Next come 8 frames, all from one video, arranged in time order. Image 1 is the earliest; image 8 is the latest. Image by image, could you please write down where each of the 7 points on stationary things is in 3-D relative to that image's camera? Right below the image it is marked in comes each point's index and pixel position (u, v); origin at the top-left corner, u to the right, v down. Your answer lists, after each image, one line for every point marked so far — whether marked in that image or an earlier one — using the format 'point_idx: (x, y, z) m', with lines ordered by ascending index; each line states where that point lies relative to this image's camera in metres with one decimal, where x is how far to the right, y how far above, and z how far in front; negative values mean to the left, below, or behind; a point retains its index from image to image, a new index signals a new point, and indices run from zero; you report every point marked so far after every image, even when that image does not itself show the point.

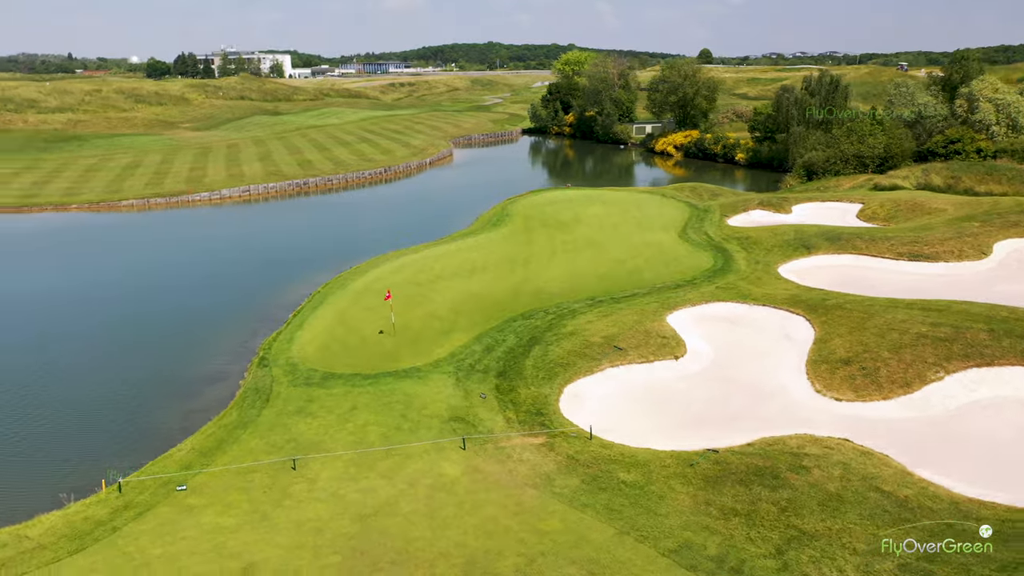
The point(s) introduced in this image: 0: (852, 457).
0: (+7.1, -3.5, +17.5) m
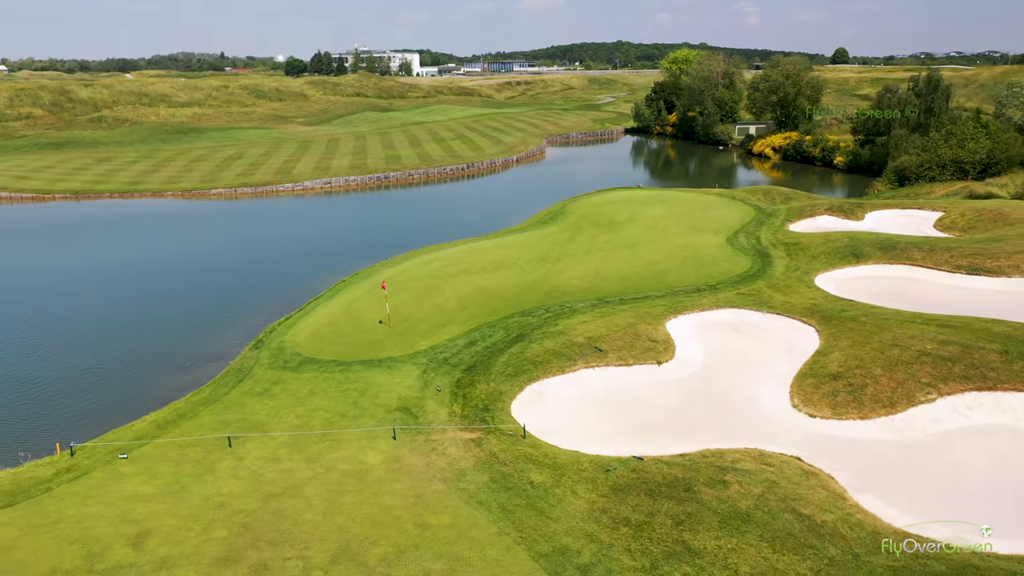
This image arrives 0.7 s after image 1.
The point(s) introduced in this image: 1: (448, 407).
0: (+5.4, -3.7, +16.4) m
1: (-1.6, -2.8, +19.7) m
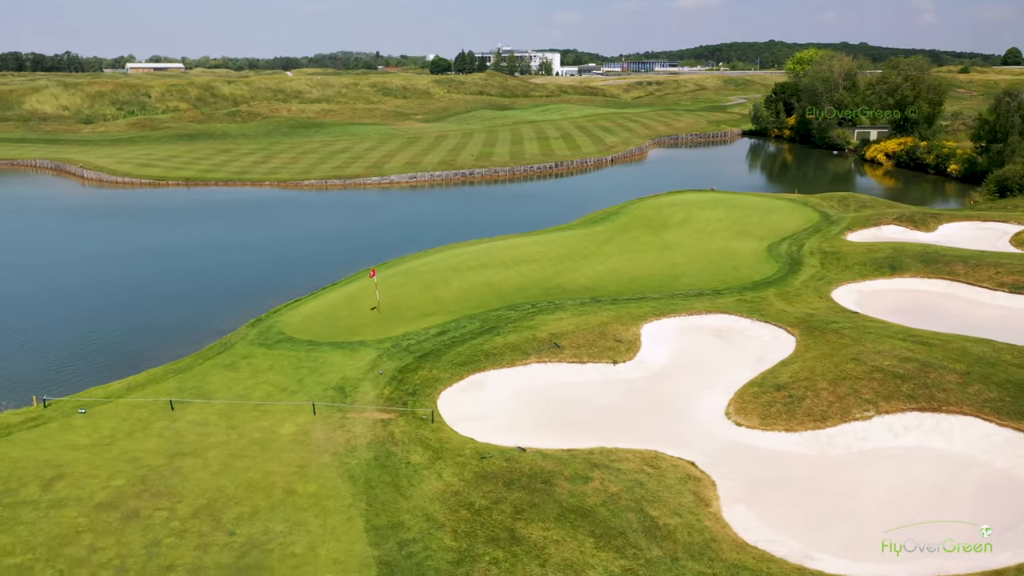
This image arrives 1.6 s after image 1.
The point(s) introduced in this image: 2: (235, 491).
0: (+2.9, -3.7, +16.4) m
1: (-3.4, -2.5, +20.7) m
2: (-5.3, -3.9, +16.0) m
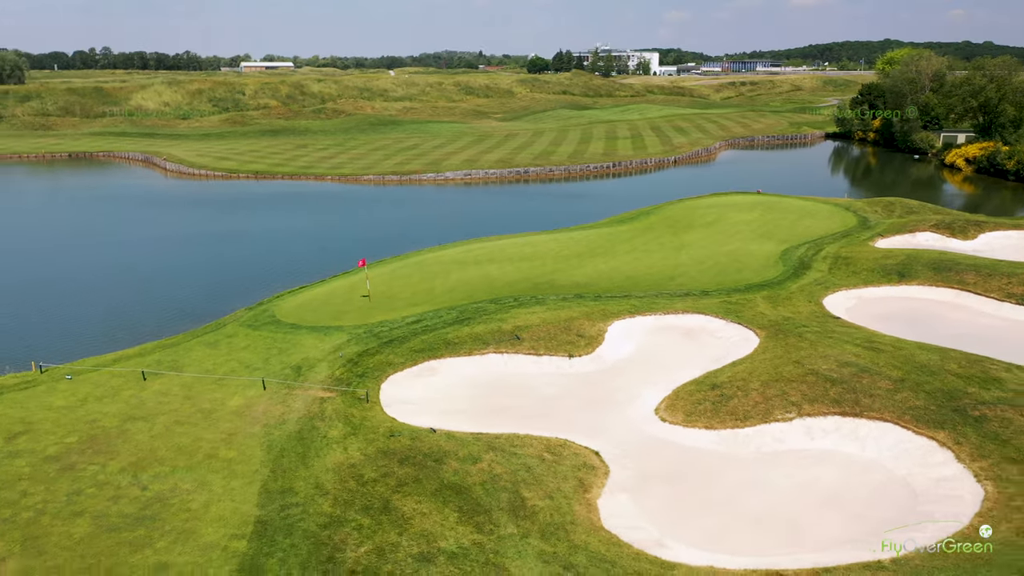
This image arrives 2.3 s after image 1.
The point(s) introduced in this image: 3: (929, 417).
0: (+0.8, -3.6, +17.0) m
1: (-4.8, -2.2, +22.1) m
2: (-7.4, -3.5, +17.6) m
3: (+9.0, -2.8, +17.9) m
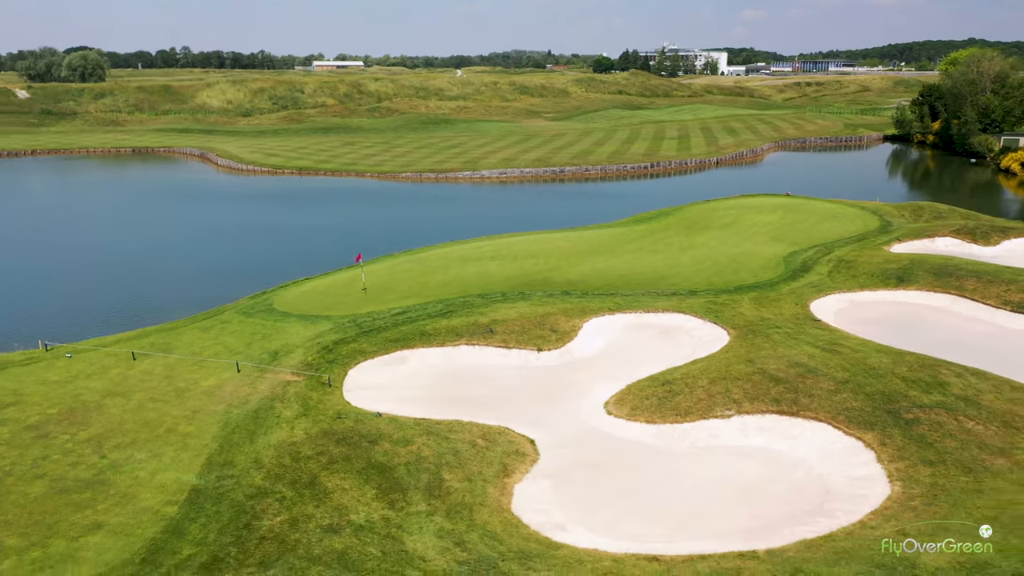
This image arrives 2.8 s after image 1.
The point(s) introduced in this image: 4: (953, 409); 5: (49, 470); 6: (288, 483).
0: (-0.7, -3.4, +17.8) m
1: (-5.8, -1.9, +23.3) m
2: (-8.8, -3.2, +19.1) m
3: (+7.6, -2.8, +18.0) m
4: (+9.5, -2.6, +17.9) m
5: (-9.5, -3.7, +17.1) m
6: (-4.4, -3.8, +16.2) m
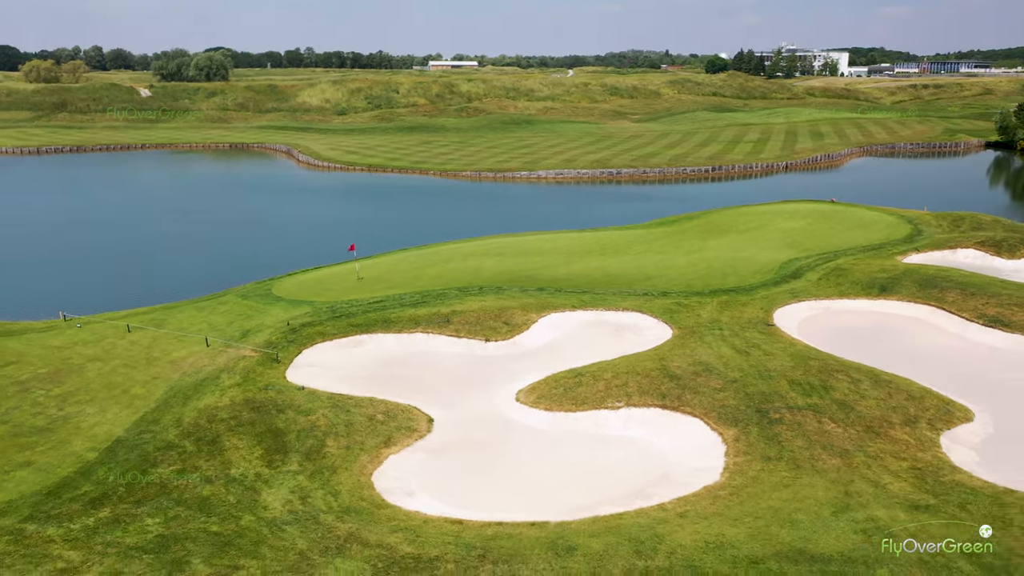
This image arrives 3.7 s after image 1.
0: (-3.2, -3.2, +19.7) m
1: (-7.6, -1.5, +25.9) m
2: (-11.1, -2.6, +22.1) m
3: (+5.0, -2.9, +18.8) m
4: (+6.9, -2.7, +18.5) m
5: (-12.1, -3.1, +20.2) m
6: (-7.1, -3.4, +18.6) m
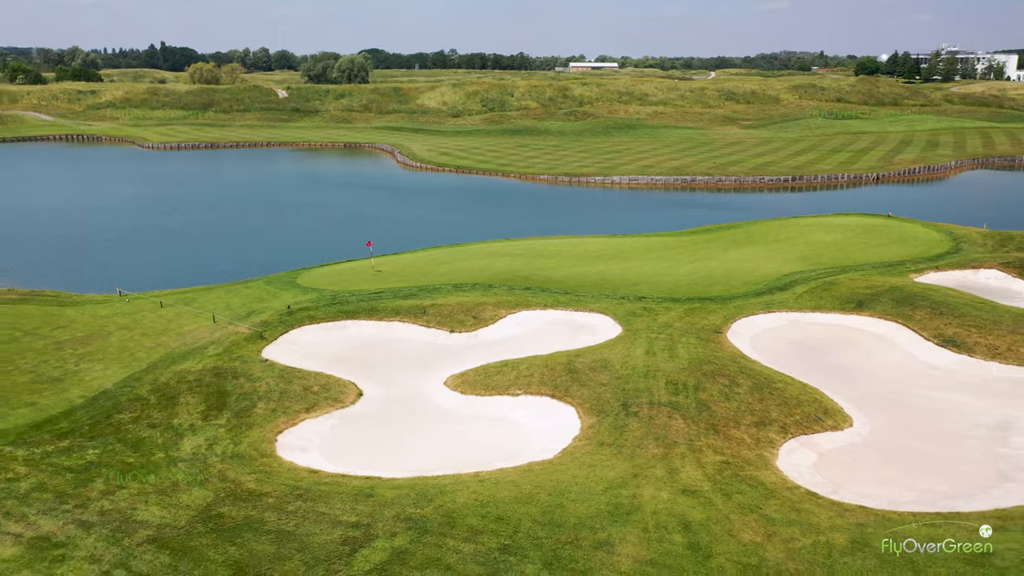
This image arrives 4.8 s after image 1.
0: (-5.7, -2.9, +23.3) m
1: (-8.8, -1.0, +30.1) m
2: (-13.0, -2.0, +26.9) m
3: (+2.2, -3.0, +21.0) m
4: (+4.1, -3.0, +20.3) m
5: (-14.3, -2.5, +25.2) m
6: (-9.7, -3.0, +22.9) m
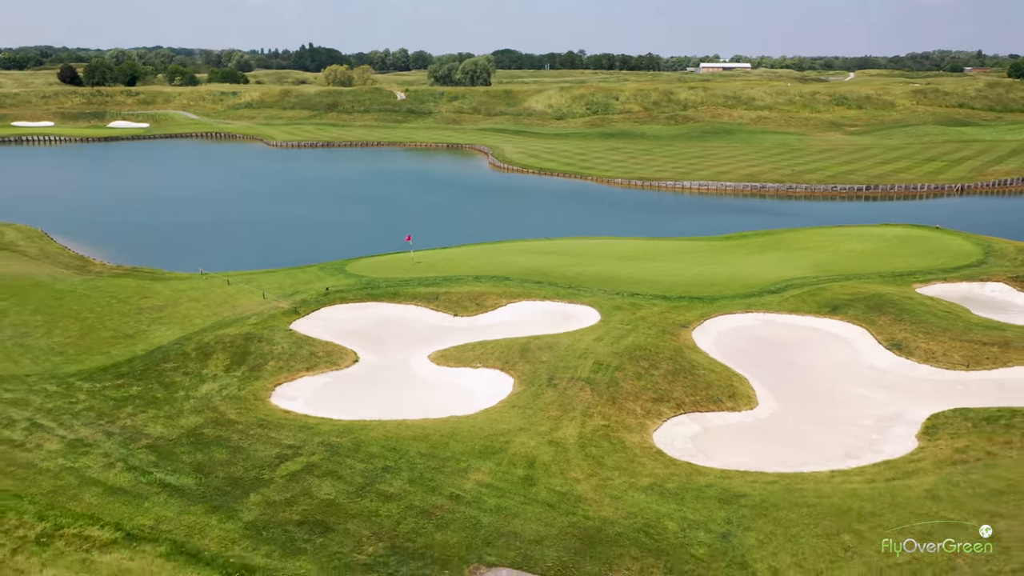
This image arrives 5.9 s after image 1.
0: (-6.8, -2.4, +28.6) m
1: (-8.8, -0.3, +35.8) m
2: (-13.4, -1.1, +33.3) m
3: (+0.6, -2.8, +25.1) m
4: (+2.3, -2.8, +24.2) m
5: (-15.0, -1.5, +31.9) m
6: (-10.9, -2.2, +28.8) m
